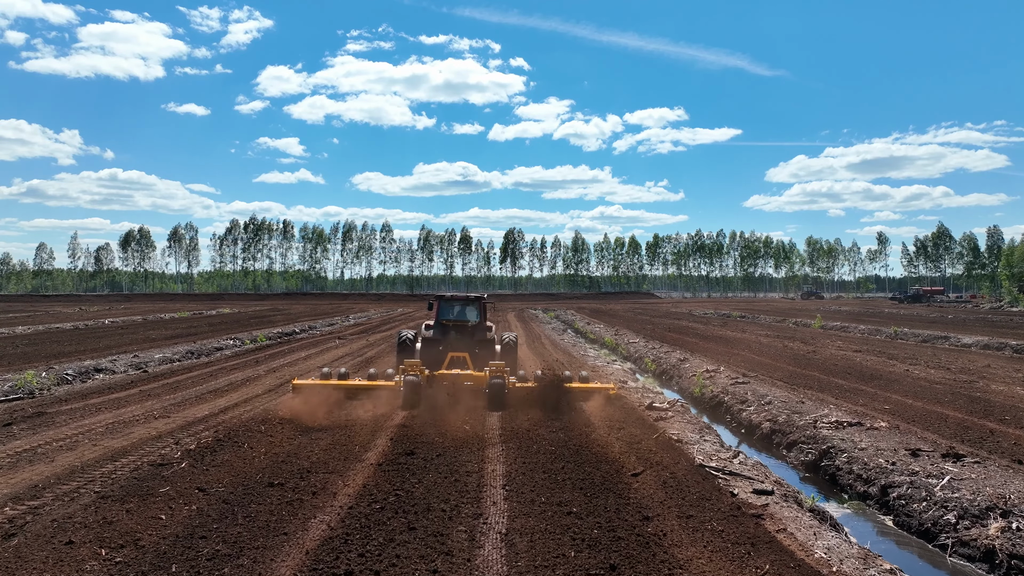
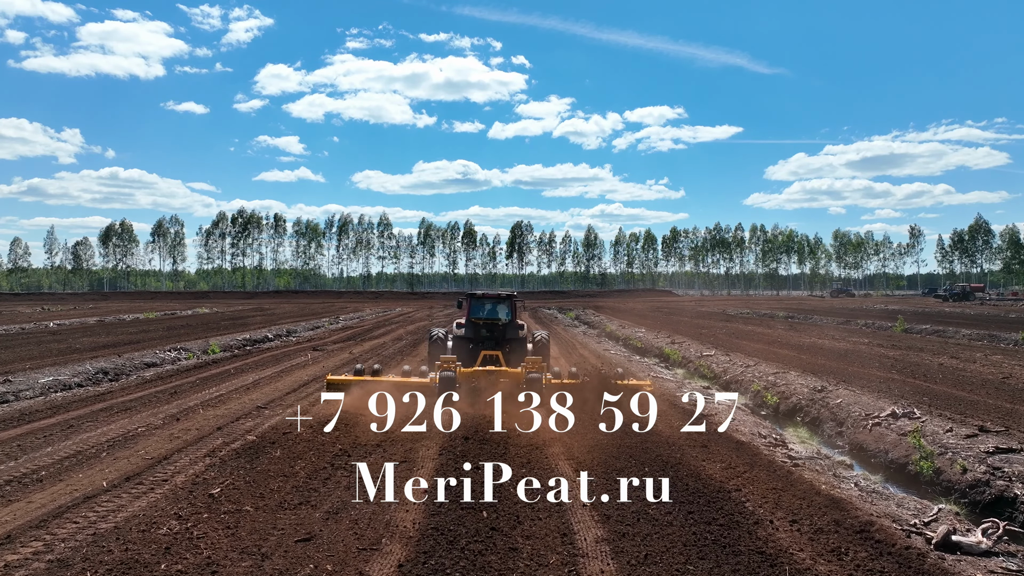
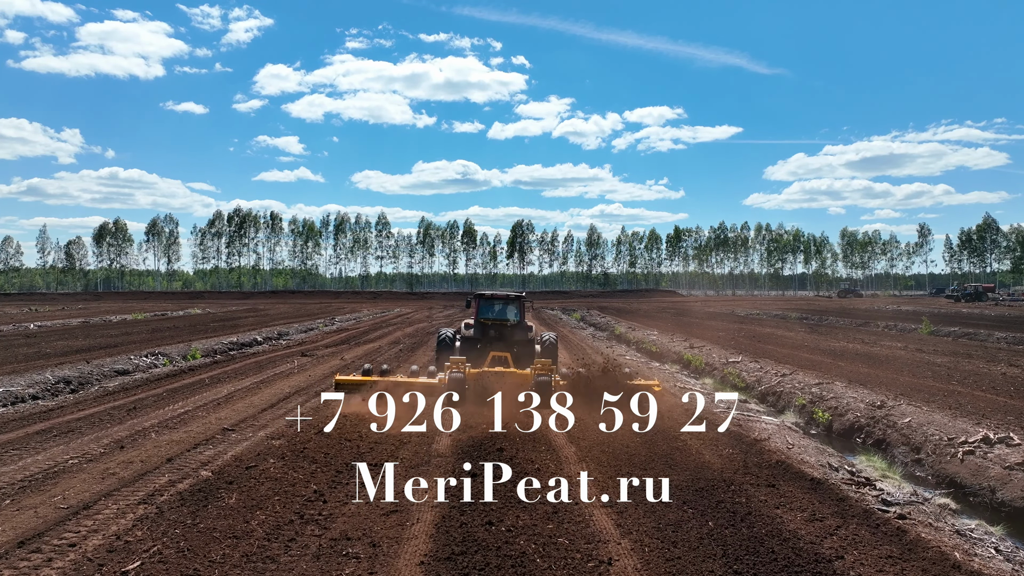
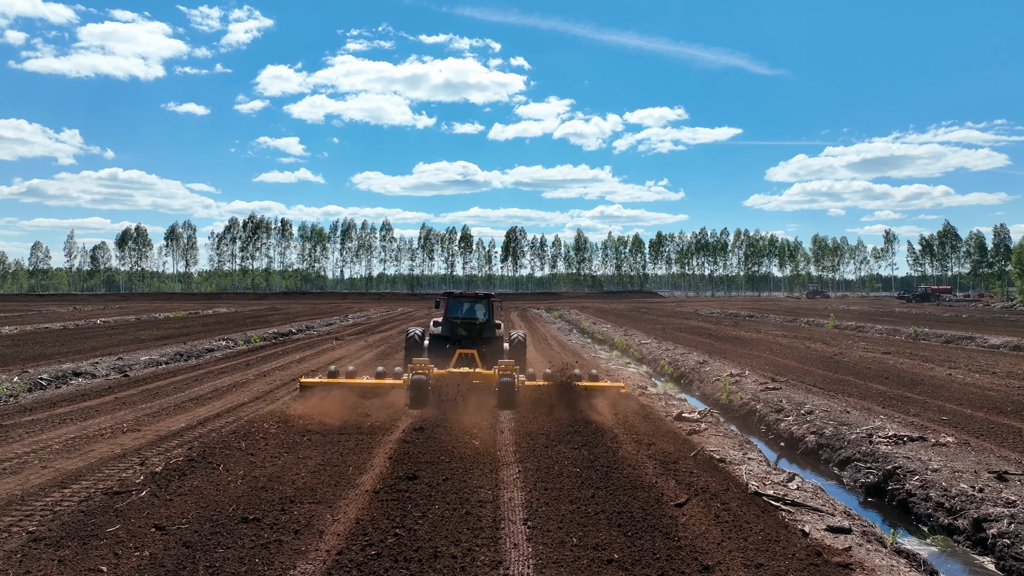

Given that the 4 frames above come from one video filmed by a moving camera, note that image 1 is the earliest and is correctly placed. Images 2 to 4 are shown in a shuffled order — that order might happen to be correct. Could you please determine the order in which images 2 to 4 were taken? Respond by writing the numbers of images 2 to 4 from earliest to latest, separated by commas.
4, 2, 3
